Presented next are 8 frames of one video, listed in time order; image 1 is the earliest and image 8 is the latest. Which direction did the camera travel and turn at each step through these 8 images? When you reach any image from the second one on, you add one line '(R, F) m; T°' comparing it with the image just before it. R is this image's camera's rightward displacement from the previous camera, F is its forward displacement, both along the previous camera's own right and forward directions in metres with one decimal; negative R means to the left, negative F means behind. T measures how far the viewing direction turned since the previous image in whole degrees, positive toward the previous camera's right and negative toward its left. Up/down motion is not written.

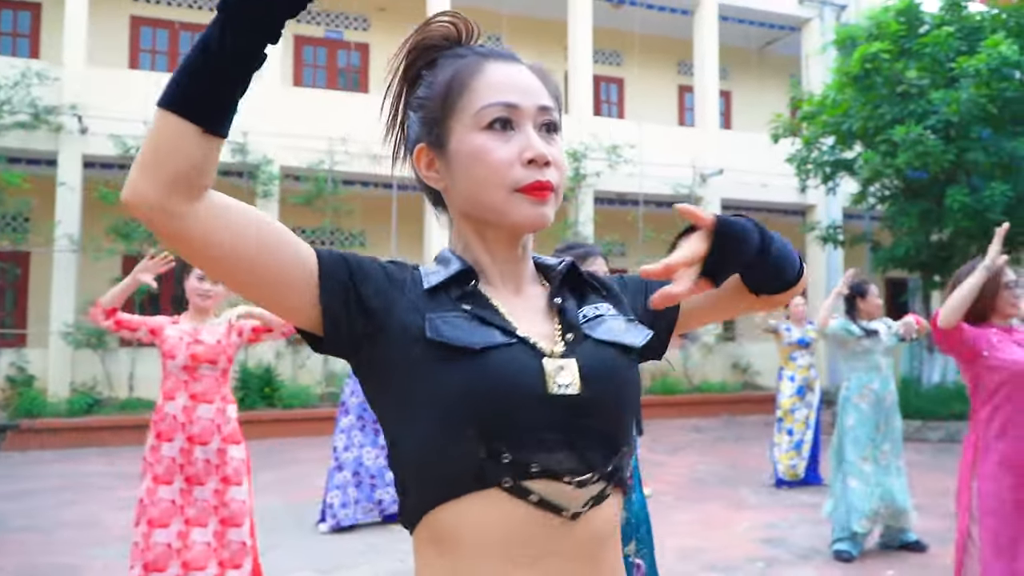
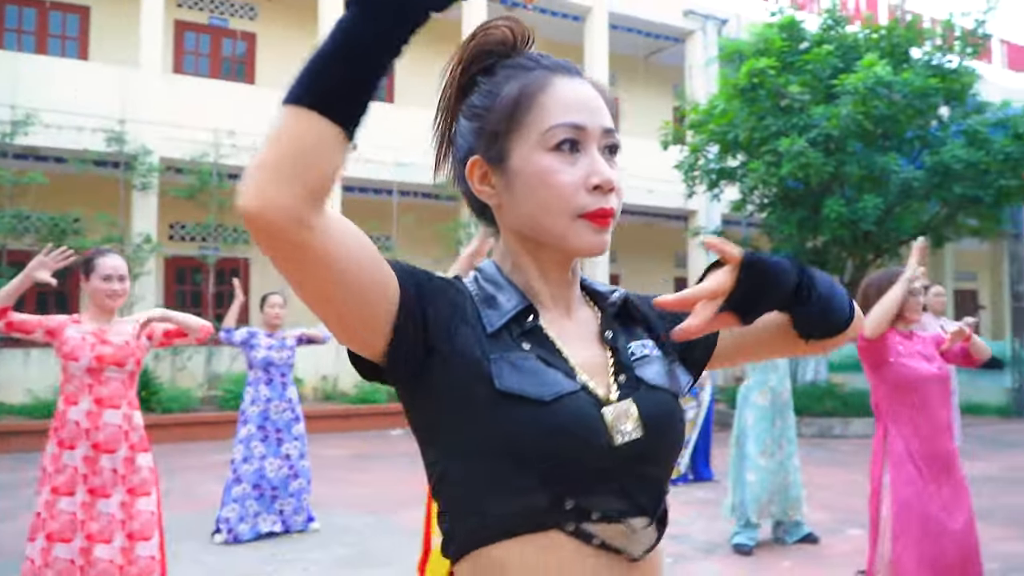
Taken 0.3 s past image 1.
(-0.1, +0.1) m; +8°
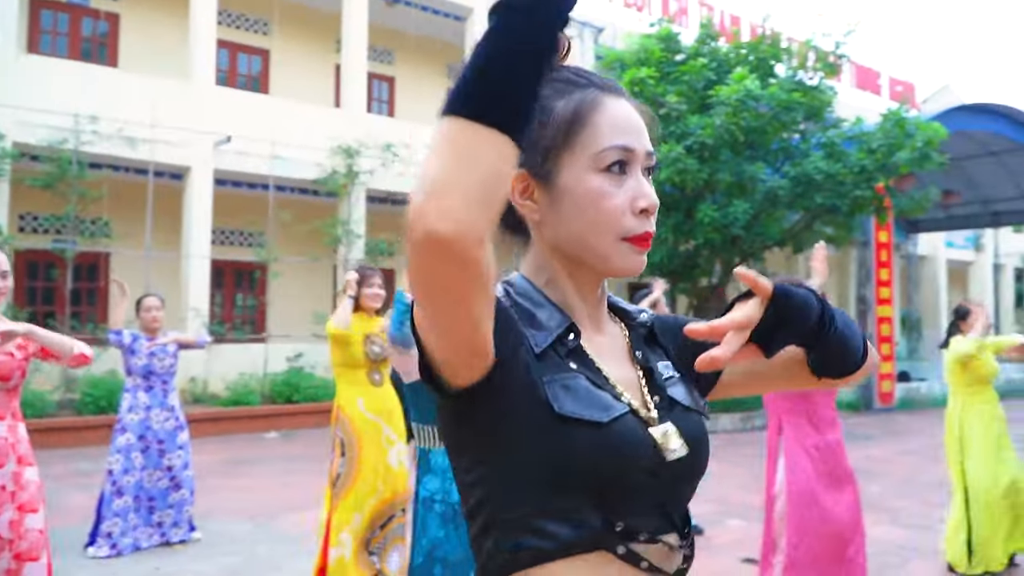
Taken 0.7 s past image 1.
(-0.2, 0.0) m; +9°
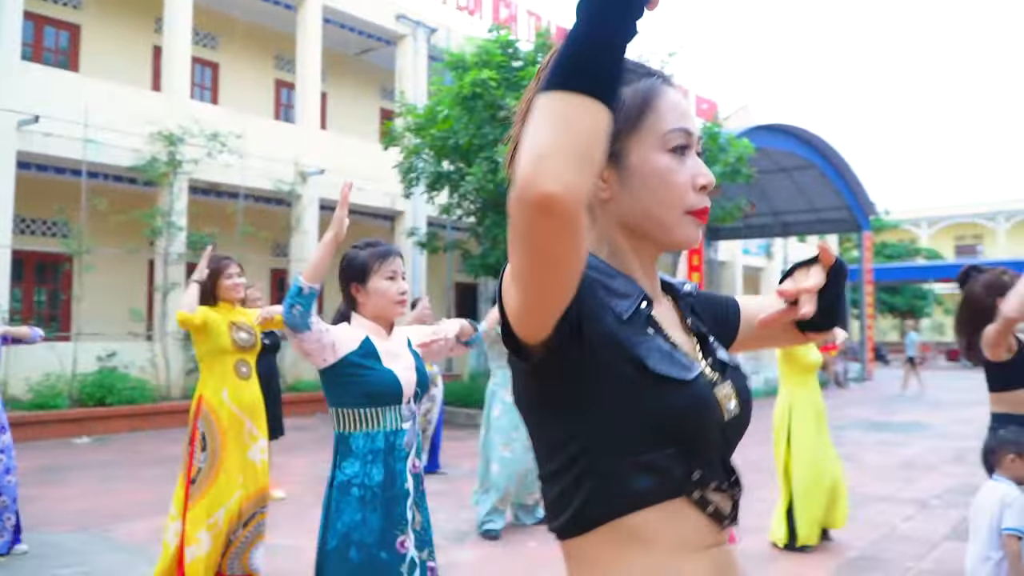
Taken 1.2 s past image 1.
(-0.3, 0.0) m; +12°
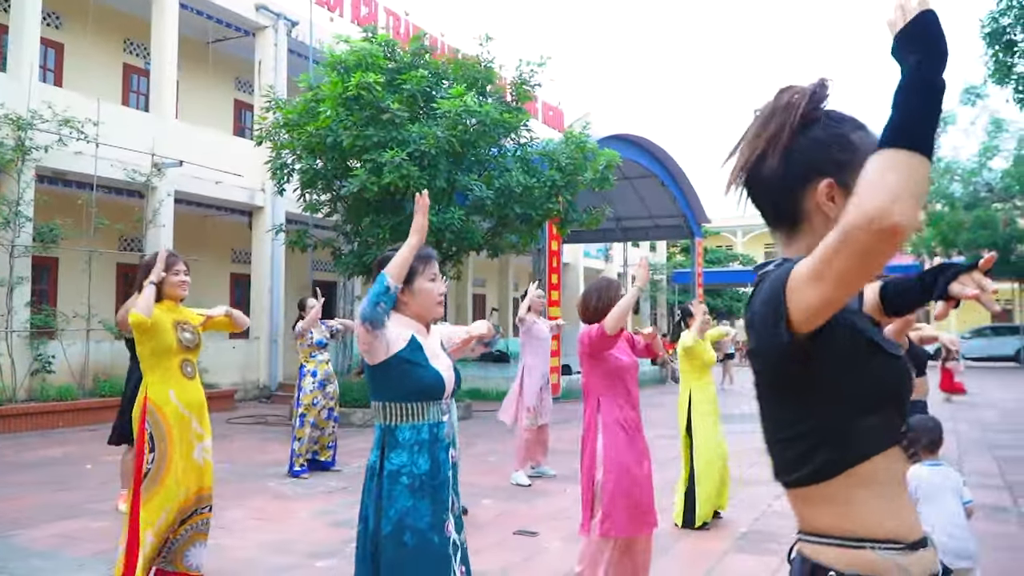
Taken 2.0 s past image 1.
(-0.6, -0.2) m; +11°
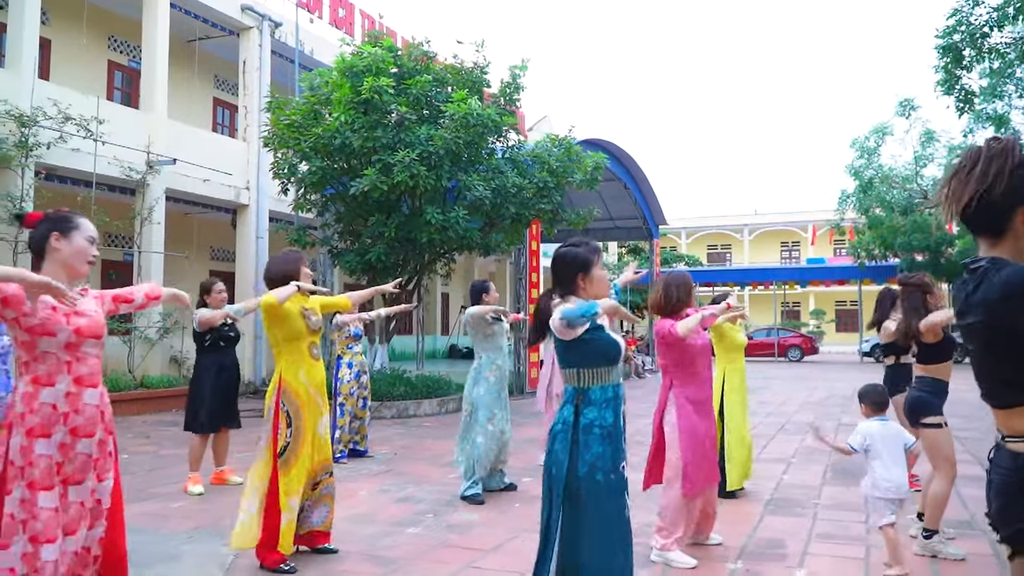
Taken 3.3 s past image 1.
(-0.8, -0.5) m; +4°
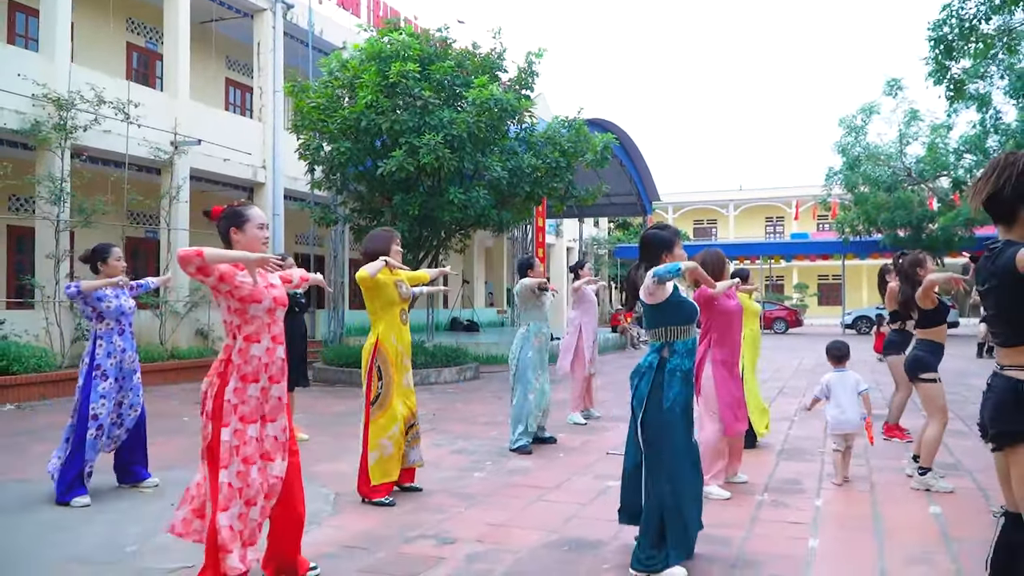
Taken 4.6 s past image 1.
(-0.5, -0.7) m; +1°
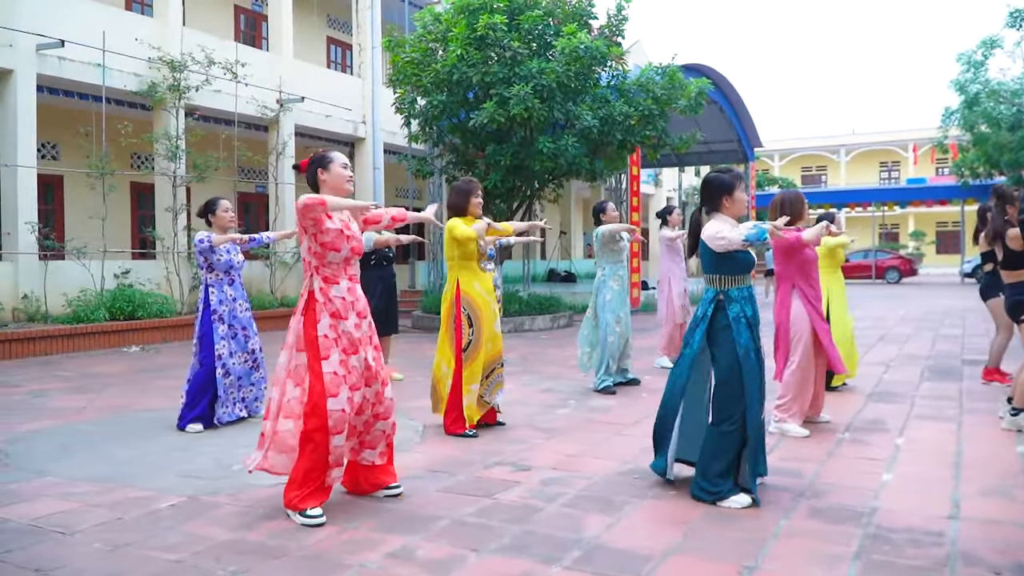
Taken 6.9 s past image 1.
(+0.2, -0.1) m; -7°
